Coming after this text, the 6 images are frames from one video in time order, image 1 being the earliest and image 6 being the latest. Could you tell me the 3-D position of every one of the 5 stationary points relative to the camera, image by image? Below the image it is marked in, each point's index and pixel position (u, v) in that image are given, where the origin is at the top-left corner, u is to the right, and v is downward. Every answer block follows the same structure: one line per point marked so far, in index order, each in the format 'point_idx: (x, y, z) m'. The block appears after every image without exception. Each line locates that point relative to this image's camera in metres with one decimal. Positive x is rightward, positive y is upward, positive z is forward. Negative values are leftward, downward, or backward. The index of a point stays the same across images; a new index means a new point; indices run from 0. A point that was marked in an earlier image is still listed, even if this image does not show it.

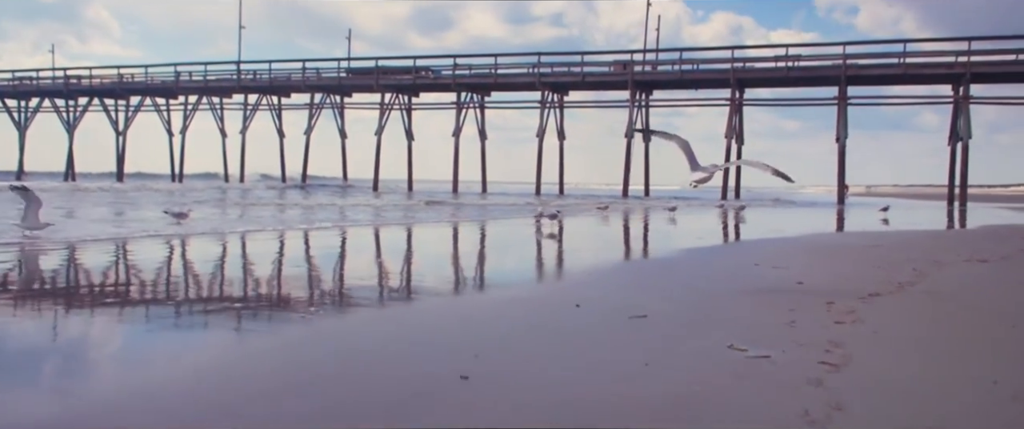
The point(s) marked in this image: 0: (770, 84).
0: (+6.1, +3.1, +19.5) m
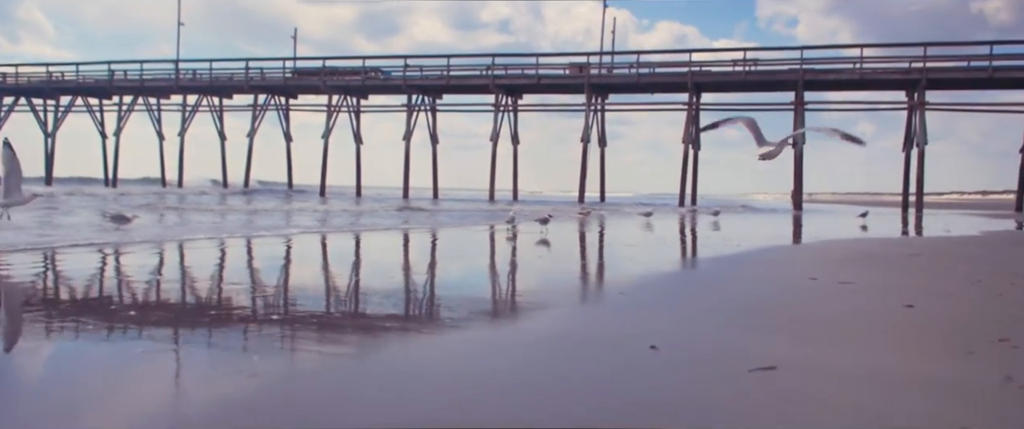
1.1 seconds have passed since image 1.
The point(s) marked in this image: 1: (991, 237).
0: (+5.0, +2.9, +19.3) m
1: (+6.4, -0.4, +11.1) m
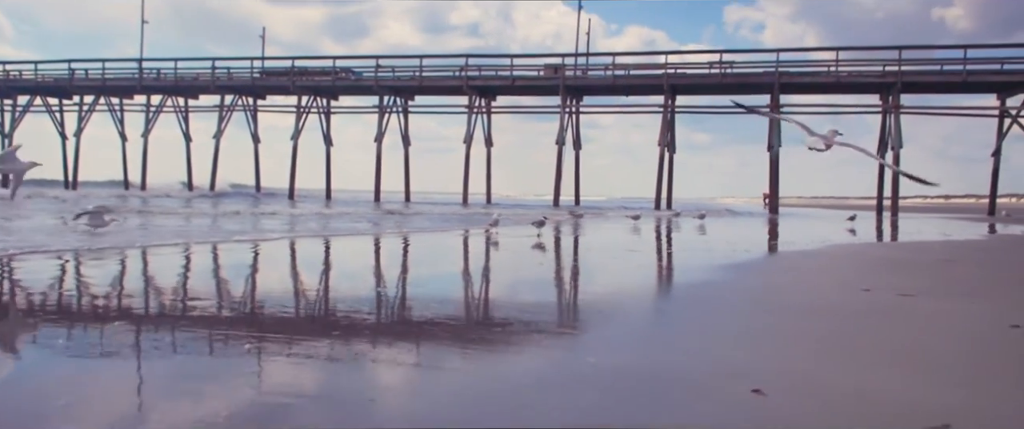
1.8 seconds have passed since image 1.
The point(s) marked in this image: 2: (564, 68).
0: (+4.4, +2.9, +19.2) m
1: (+6.1, -0.4, +11.0) m
2: (+1.2, +3.4, +19.4) m
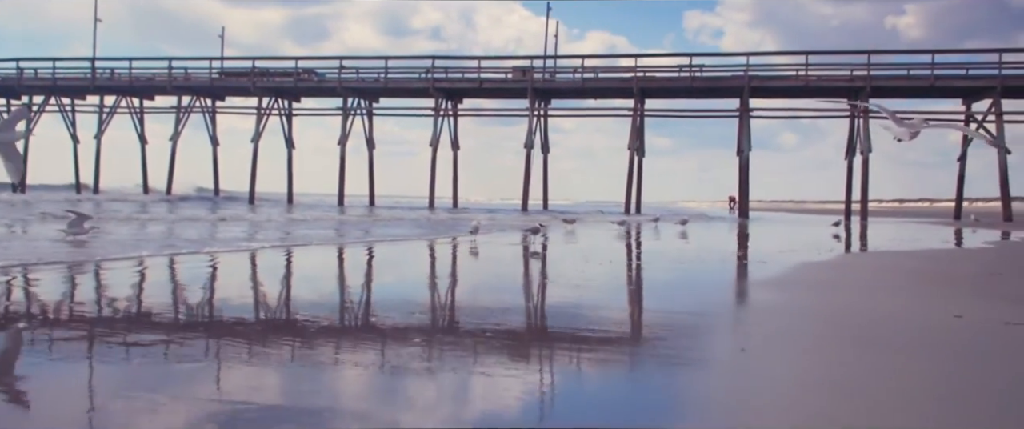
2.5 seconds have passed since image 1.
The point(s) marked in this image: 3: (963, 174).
0: (+3.7, +2.7, +19.0) m
1: (+5.7, -0.5, +10.9) m
2: (+0.5, +3.3, +19.1) m
3: (+9.6, +0.9, +17.7) m
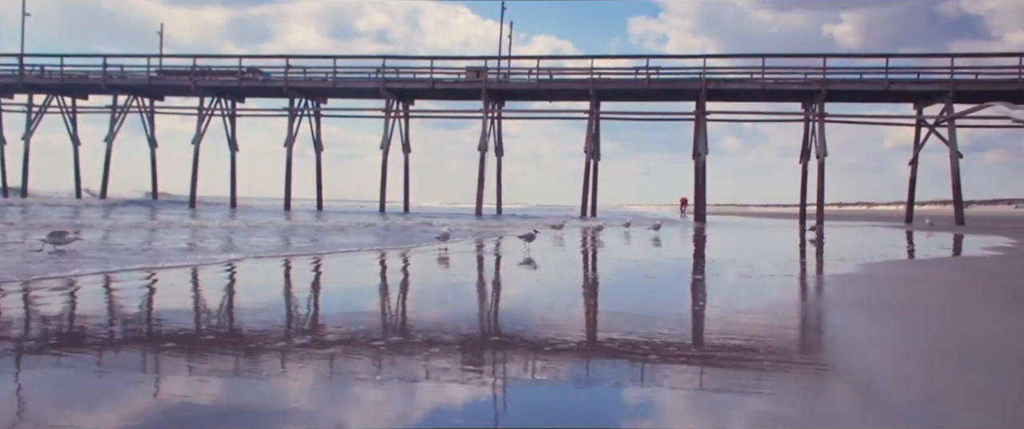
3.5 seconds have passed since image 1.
0: (+2.6, +2.7, +18.8) m
1: (+5.2, -0.5, +10.8) m
2: (-0.6, +3.2, +18.7) m
3: (+8.6, +0.8, +17.8) m
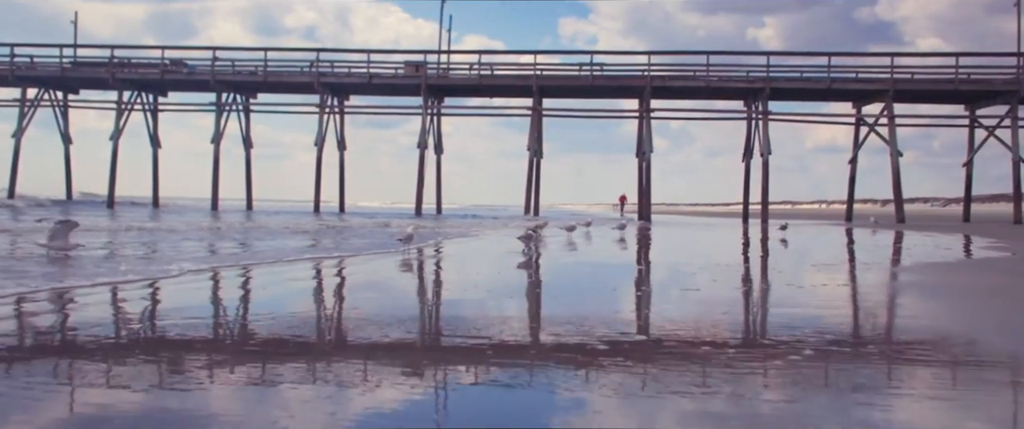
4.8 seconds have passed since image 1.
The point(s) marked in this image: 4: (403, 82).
0: (+1.3, +2.7, +18.4) m
1: (+4.5, -0.5, +10.7) m
2: (-1.9, +3.2, +18.1) m
3: (+7.4, +0.8, +17.9) m
4: (-2.4, +2.9, +18.1) m
